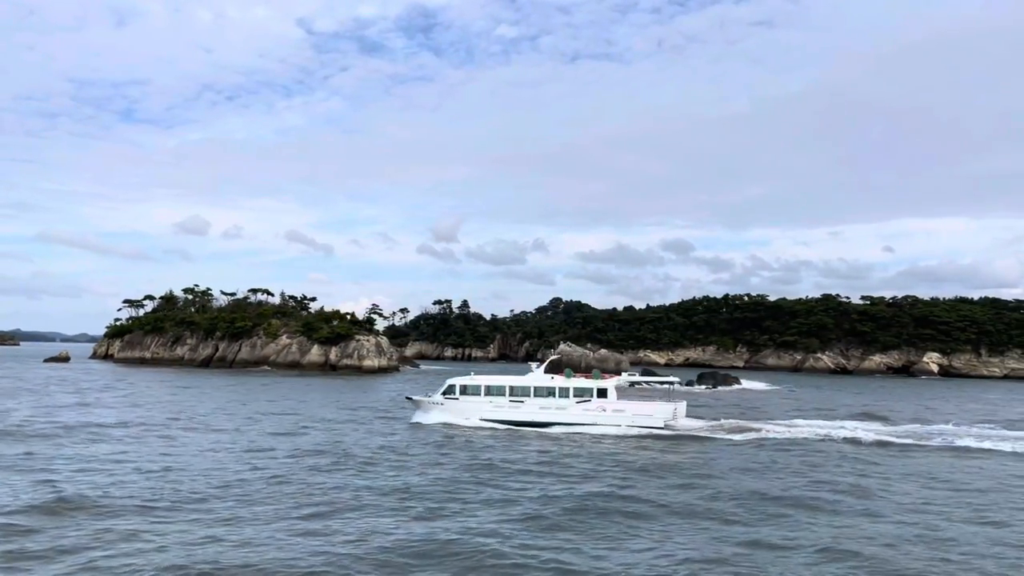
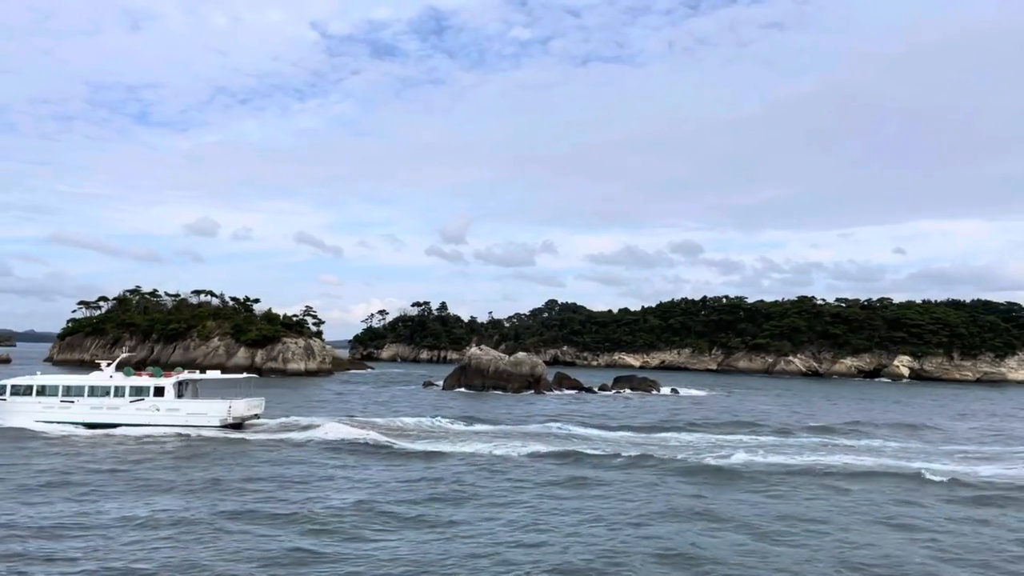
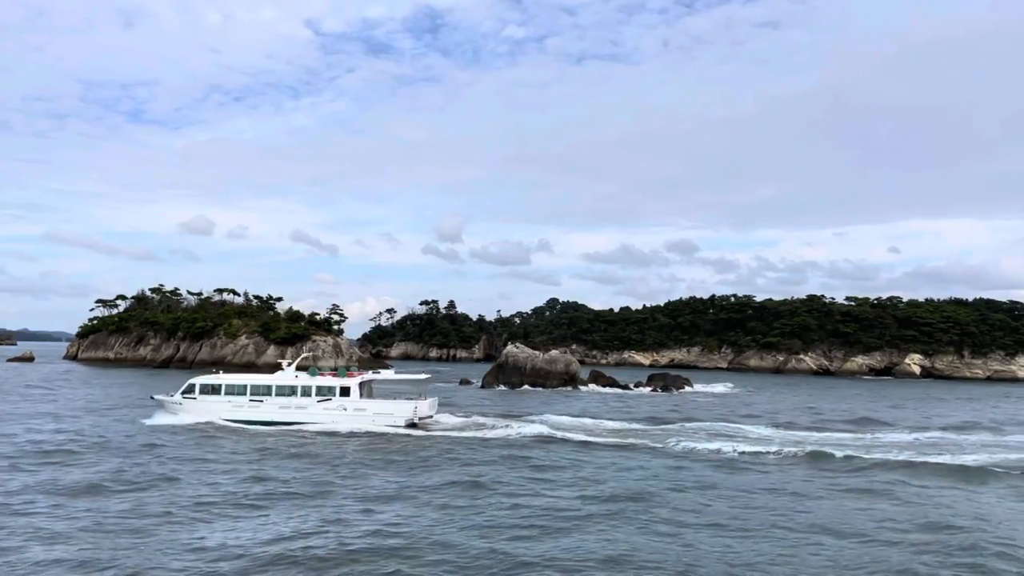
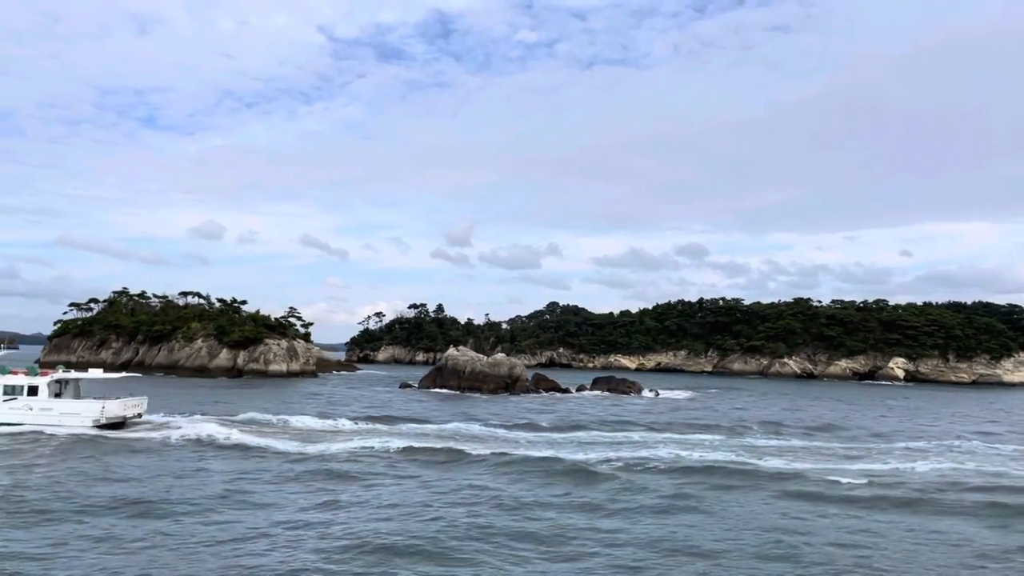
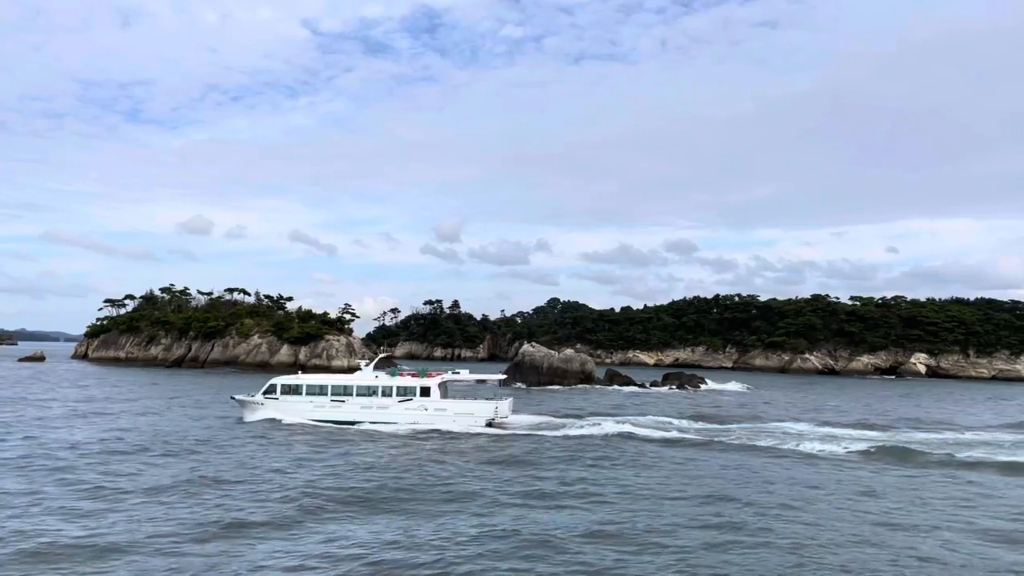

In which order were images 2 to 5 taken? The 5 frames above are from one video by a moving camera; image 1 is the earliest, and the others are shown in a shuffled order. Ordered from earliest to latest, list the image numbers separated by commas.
5, 3, 2, 4
